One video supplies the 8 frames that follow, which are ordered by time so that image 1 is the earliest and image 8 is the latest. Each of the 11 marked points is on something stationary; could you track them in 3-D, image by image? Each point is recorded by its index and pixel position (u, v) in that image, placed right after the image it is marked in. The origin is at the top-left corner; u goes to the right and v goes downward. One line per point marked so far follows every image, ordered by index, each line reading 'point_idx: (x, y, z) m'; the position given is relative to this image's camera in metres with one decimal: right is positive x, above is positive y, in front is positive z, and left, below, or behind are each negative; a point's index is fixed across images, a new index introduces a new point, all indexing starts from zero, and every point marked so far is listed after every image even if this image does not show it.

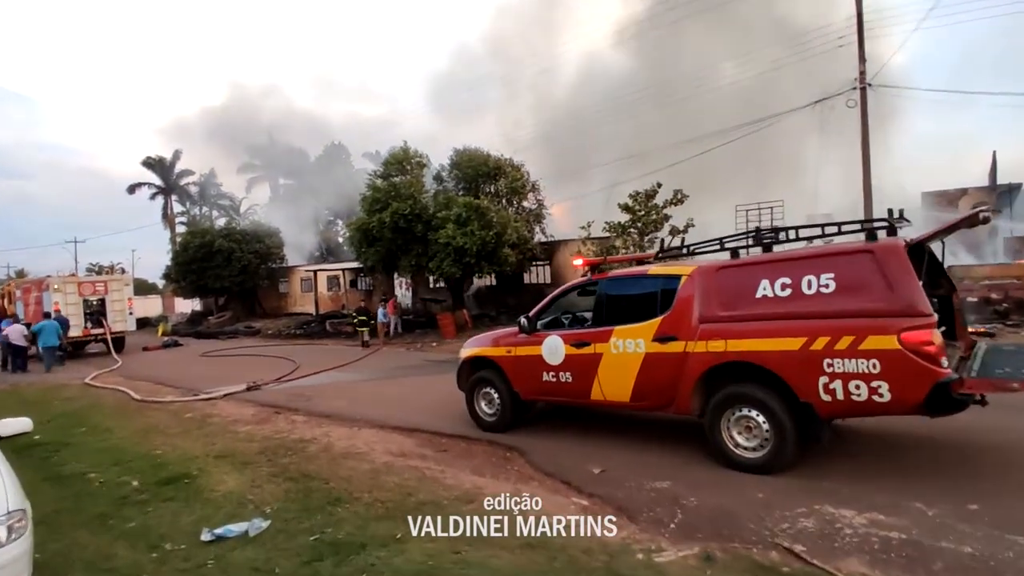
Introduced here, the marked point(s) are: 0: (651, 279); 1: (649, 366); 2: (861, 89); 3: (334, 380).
0: (+1.4, +0.1, +6.1) m
1: (+1.3, -0.8, +5.9) m
2: (+9.3, +5.3, +16.1) m
3: (-3.8, -2.0, +12.9) m
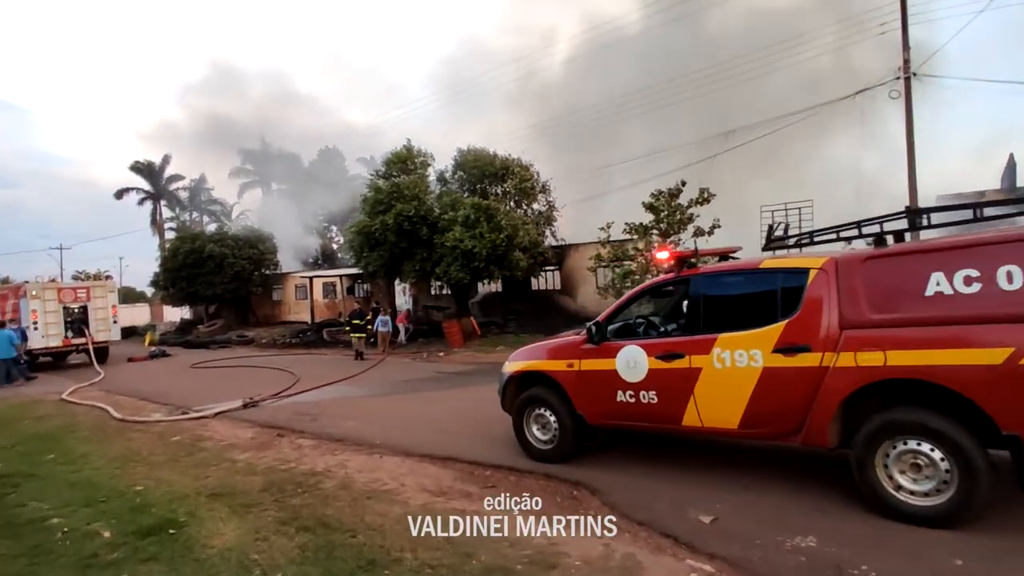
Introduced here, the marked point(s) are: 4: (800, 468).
0: (+2.0, +0.1, +4.9) m
1: (+2.0, -0.7, +4.7) m
2: (+9.7, +5.2, +15.0) m
3: (-3.3, -2.0, +11.6) m
4: (+2.5, -1.6, +5.2) m
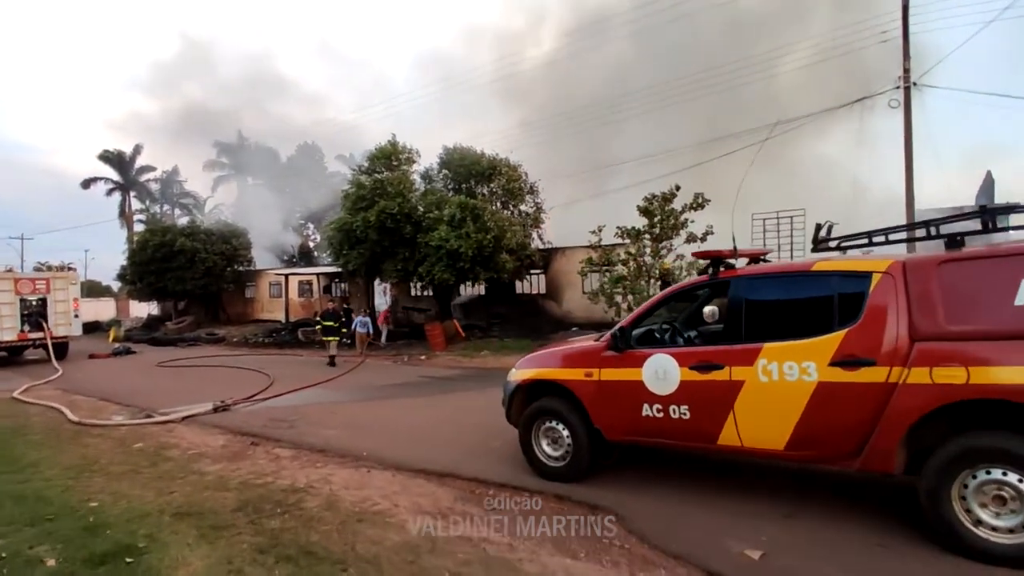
0: (+2.2, +0.1, +4.3) m
1: (+2.1, -0.8, +4.1) m
2: (+9.6, +4.9, +14.8) m
3: (-3.4, -2.0, +10.8) m
4: (+2.6, -1.6, +4.7) m
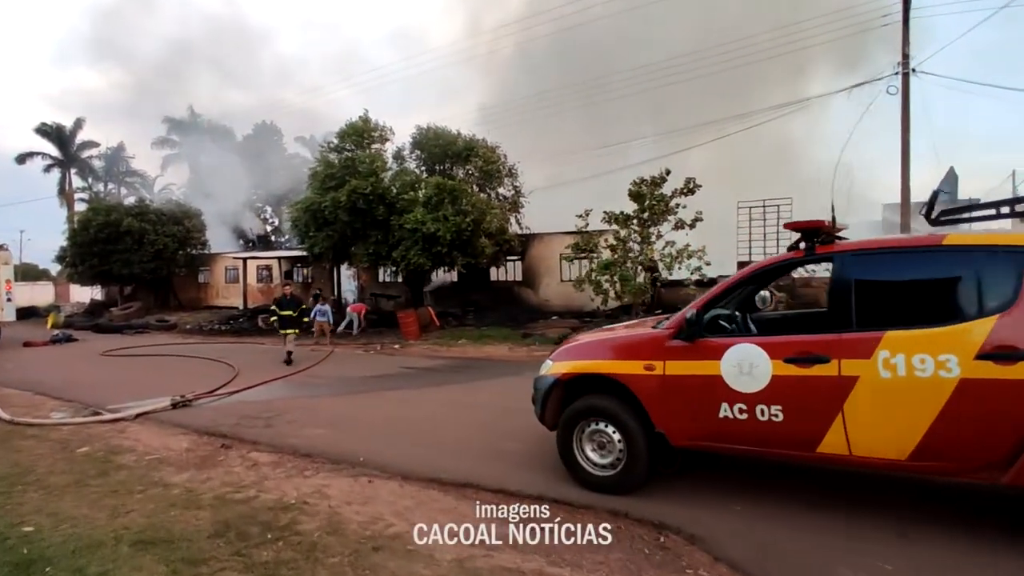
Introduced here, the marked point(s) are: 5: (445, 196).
0: (+2.6, +0.2, +3.6) m
1: (+2.5, -0.6, +3.4) m
2: (+9.3, +5.1, +14.5) m
3: (-3.5, -1.7, +9.7) m
4: (+2.9, -1.5, +4.0) m
5: (-2.0, +2.9, +18.7) m
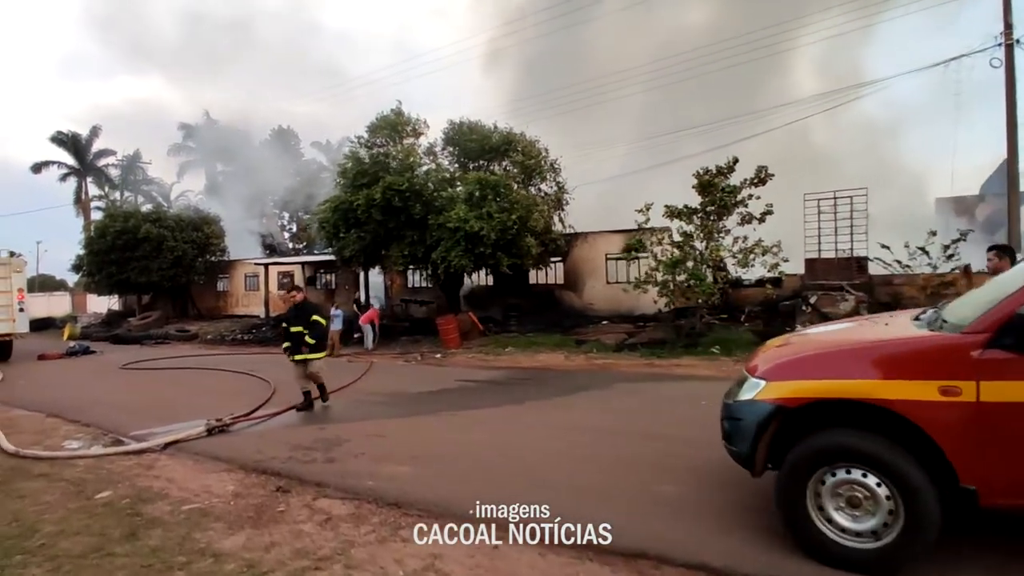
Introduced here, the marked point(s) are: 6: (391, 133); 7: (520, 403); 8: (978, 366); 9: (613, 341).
0: (+3.7, +0.3, +2.0) m
1: (+3.6, -0.5, +1.8) m
2: (+10.6, +5.2, +12.9) m
3: (-2.3, -1.7, +8.2) m
4: (+4.0, -1.4, +2.4) m
5: (-0.7, +2.8, +17.3) m
6: (-3.8, +4.8, +18.9) m
7: (+0.1, -1.6, +8.6) m
8: (+2.2, -0.4, +2.9) m
9: (+2.6, -1.4, +15.8) m
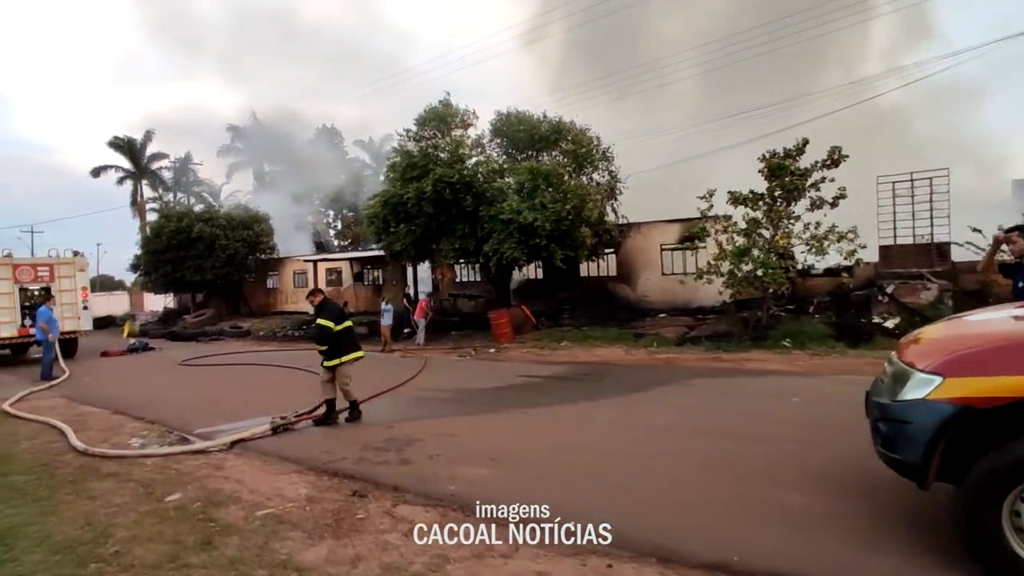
0: (+4.2, +0.4, +1.3) m
1: (+4.1, -0.4, +1.1) m
2: (+11.7, +5.5, +11.6) m
3: (-1.3, -1.6, +7.9) m
4: (+4.6, -1.2, +1.7) m
5: (+0.8, +3.0, +16.8) m
6: (-2.2, +5.0, +18.6) m
7: (+1.1, -1.5, +8.2) m
8: (+2.8, -0.3, +2.2) m
9: (+4.0, -1.1, +15.1) m
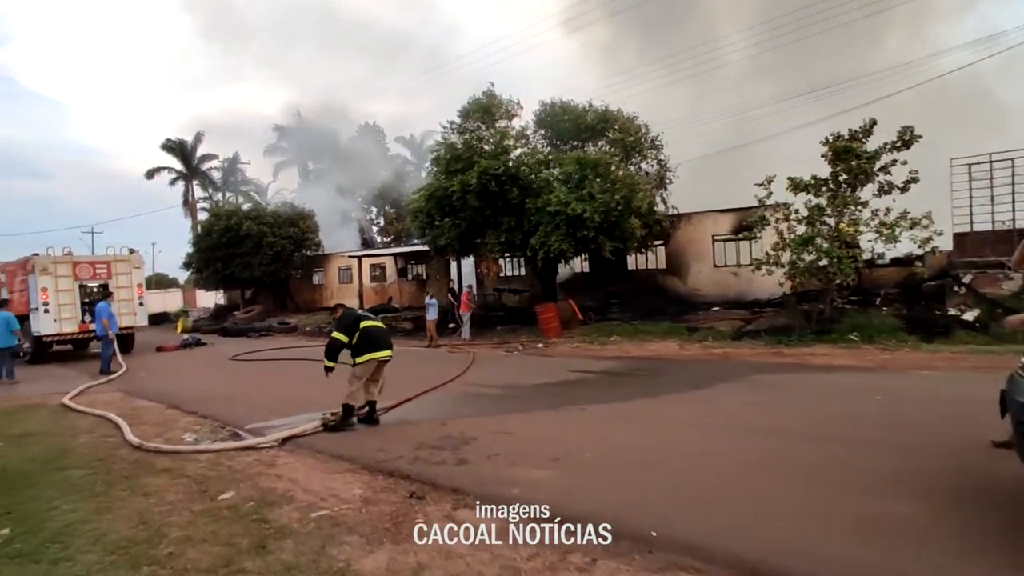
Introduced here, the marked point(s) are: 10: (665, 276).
0: (+4.4, +0.5, +0.7) m
1: (+4.3, -0.3, +0.5) m
2: (+12.5, +5.7, +10.5) m
3: (-0.6, -1.5, +7.6) m
4: (+4.9, -1.1, +1.0) m
5: (+2.0, +3.1, +16.3) m
6: (-0.9, +5.2, +18.3) m
7: (+1.8, -1.4, +7.7) m
8: (+3.1, -0.2, +1.7) m
9: (+5.2, -0.9, +14.5) m
10: (+4.9, +0.4, +19.2) m
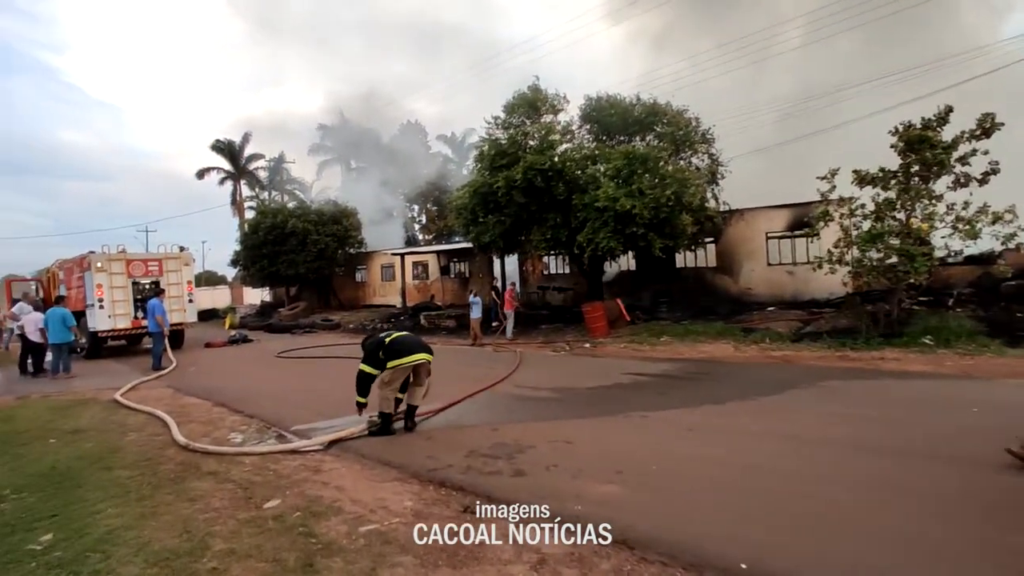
0: (+4.6, +0.5, 0.0) m
1: (+4.5, -0.3, -0.2) m
2: (+13.4, +5.7, +9.2) m
3: (0.0, -1.5, +7.3) m
4: (+5.1, -1.2, +0.3) m
5: (+3.2, +3.2, +15.8) m
6: (+0.4, +5.2, +17.9) m
7: (+2.4, -1.4, +7.2) m
8: (+3.4, -0.2, +1.1) m
9: (+6.2, -0.9, +13.7) m
10: (+6.2, +0.4, +18.5) m
